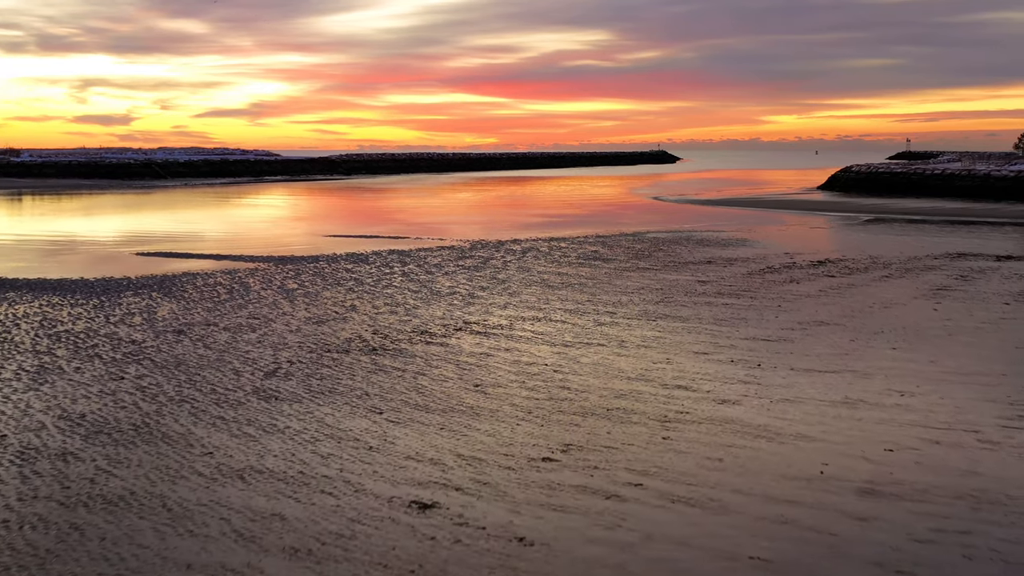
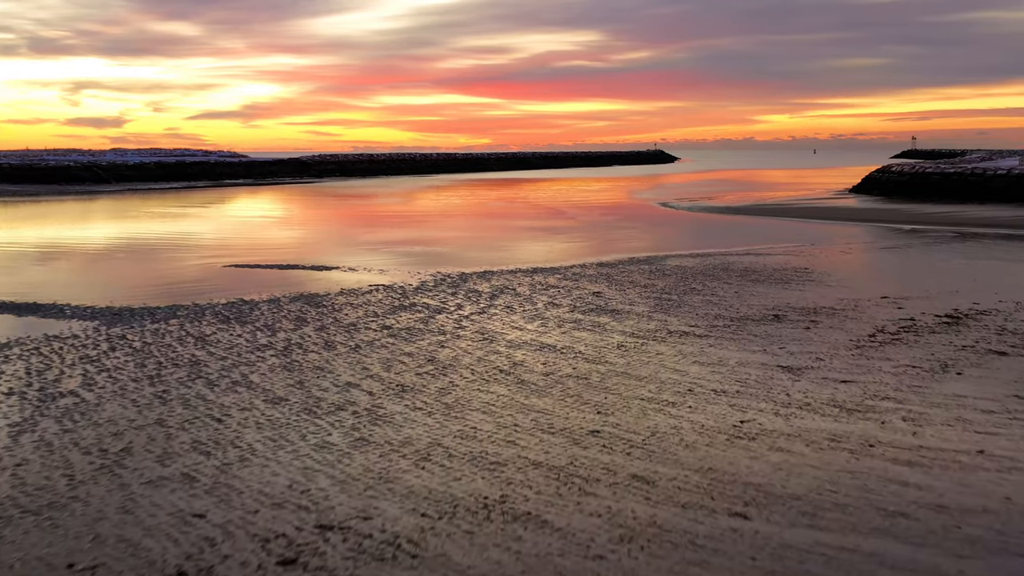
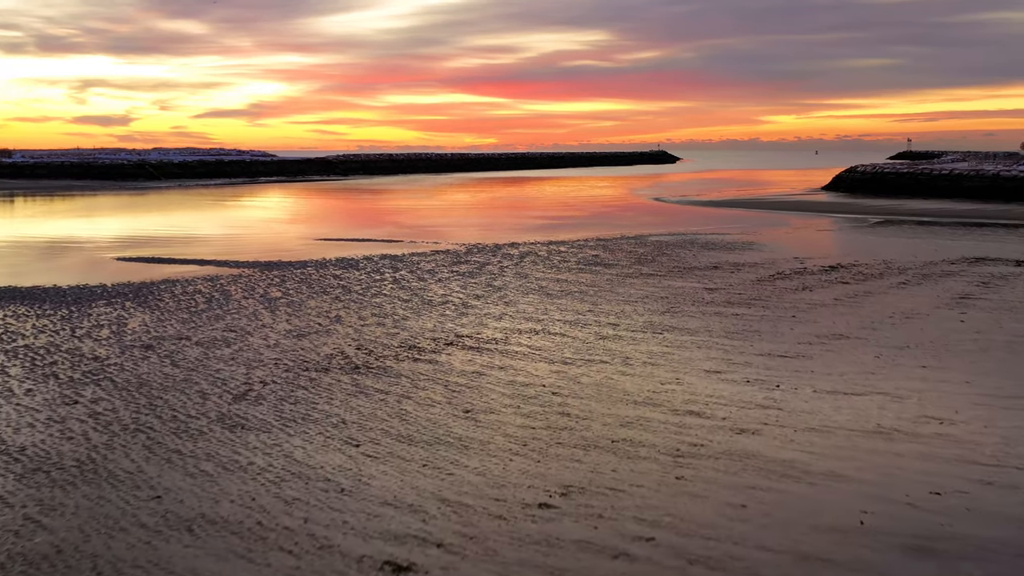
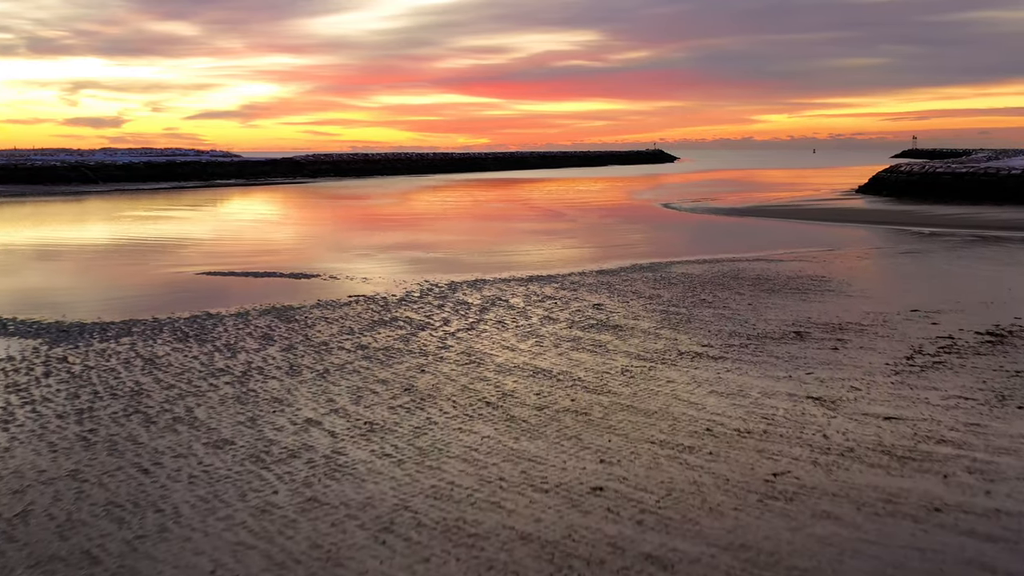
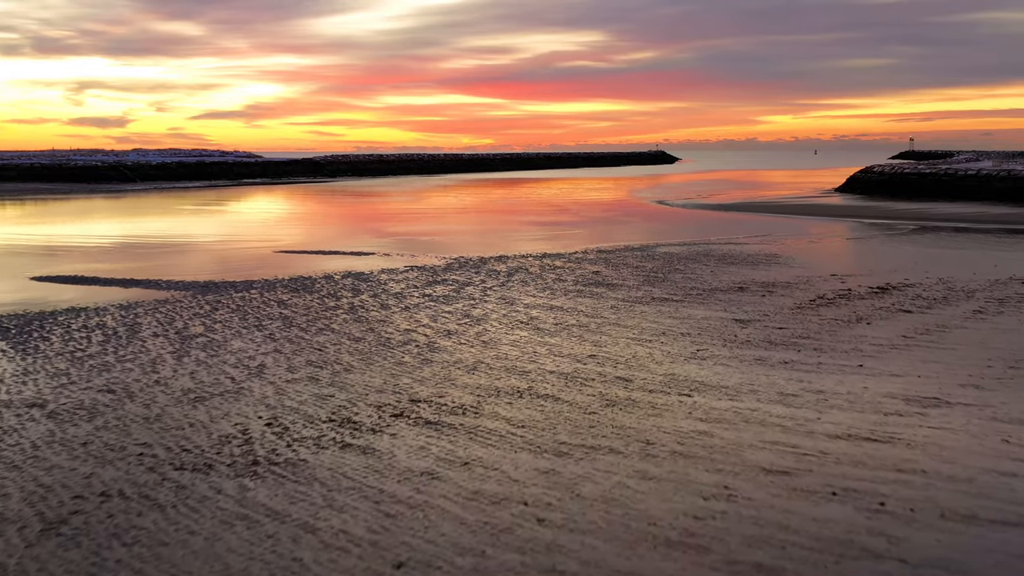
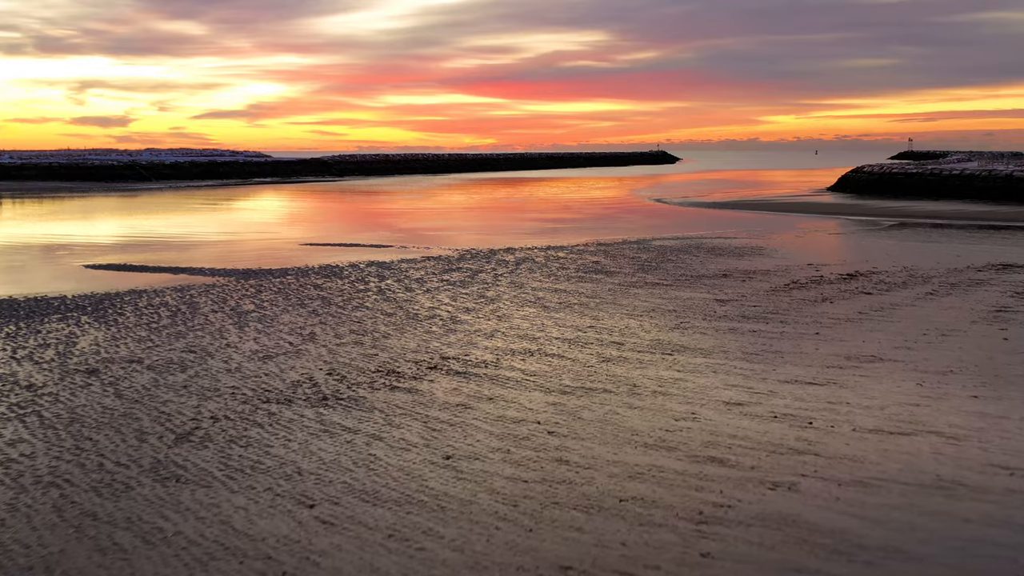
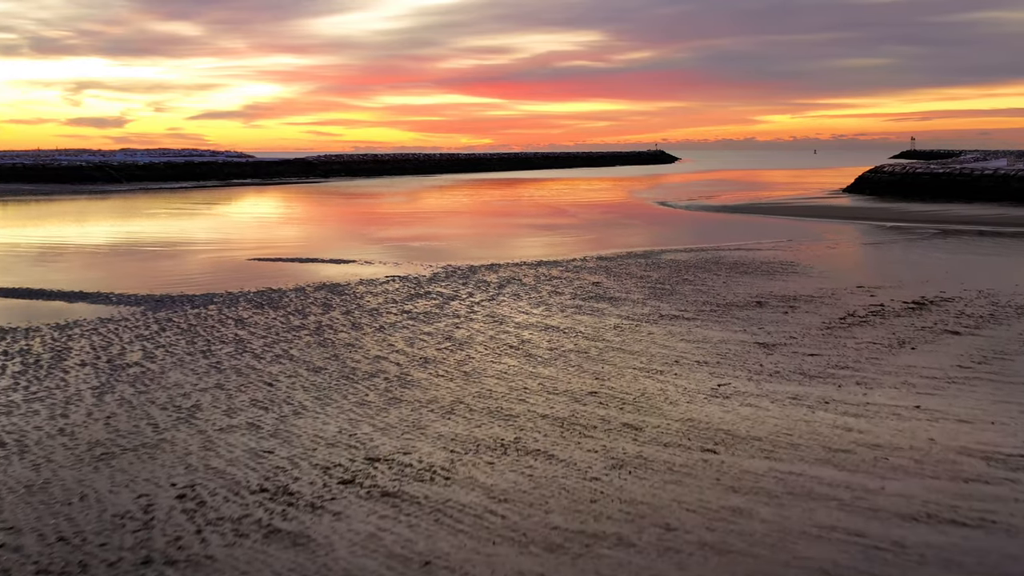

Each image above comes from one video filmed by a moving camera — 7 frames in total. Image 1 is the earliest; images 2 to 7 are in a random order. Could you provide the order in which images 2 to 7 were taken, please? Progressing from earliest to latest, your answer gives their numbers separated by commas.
3, 6, 5, 7, 2, 4
